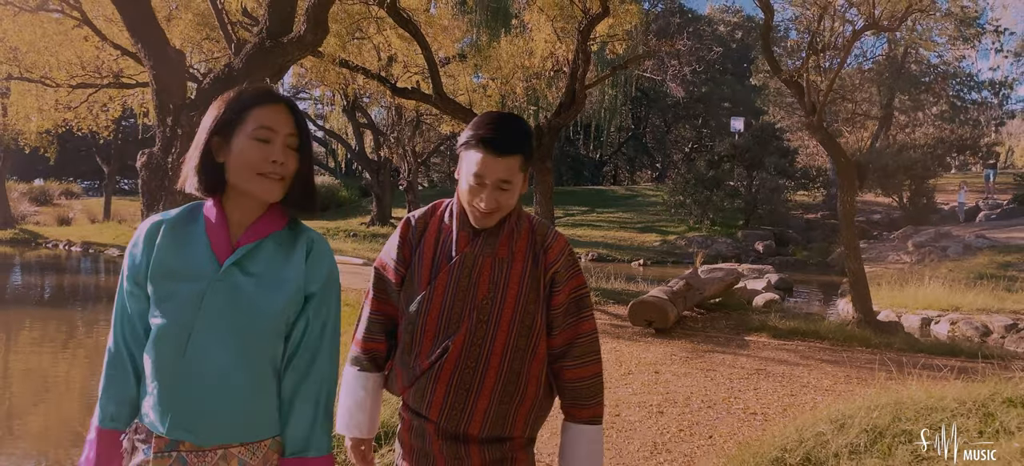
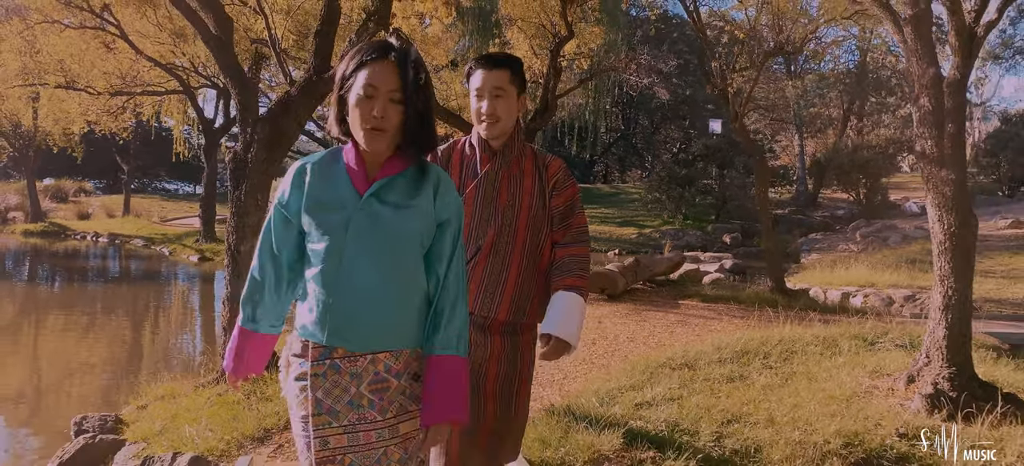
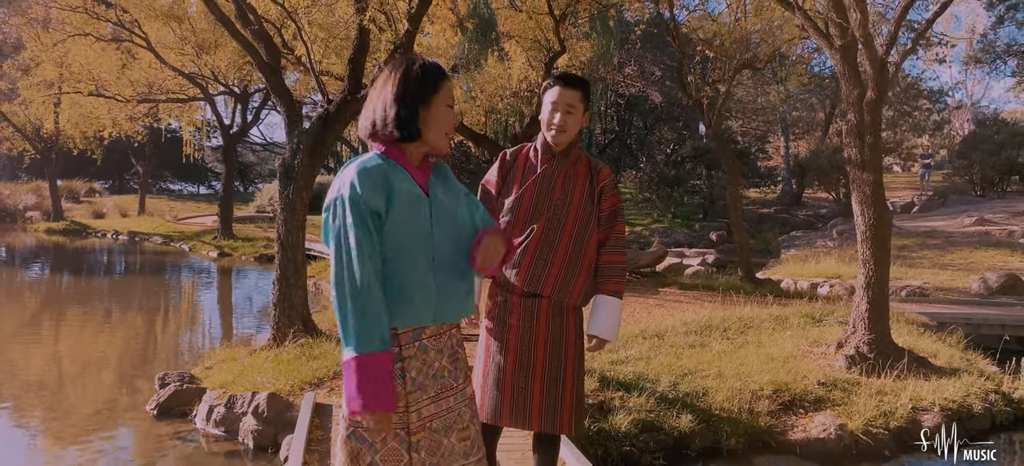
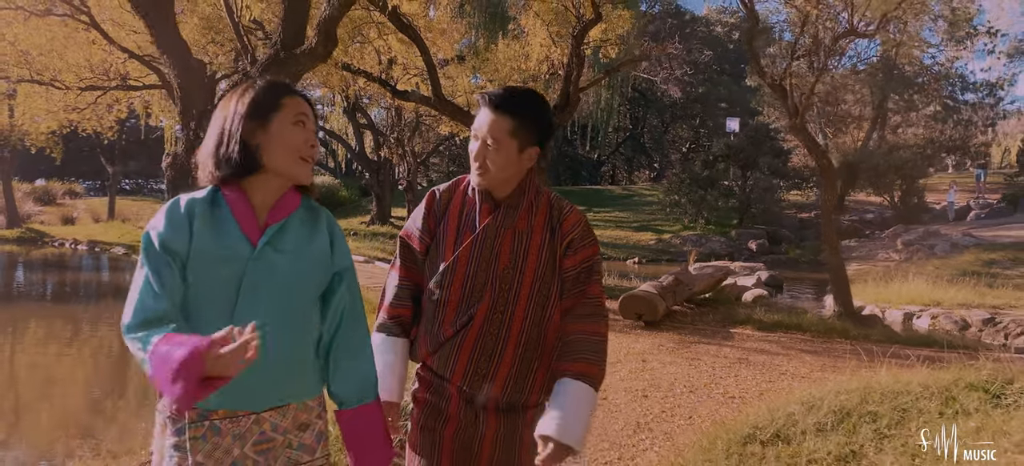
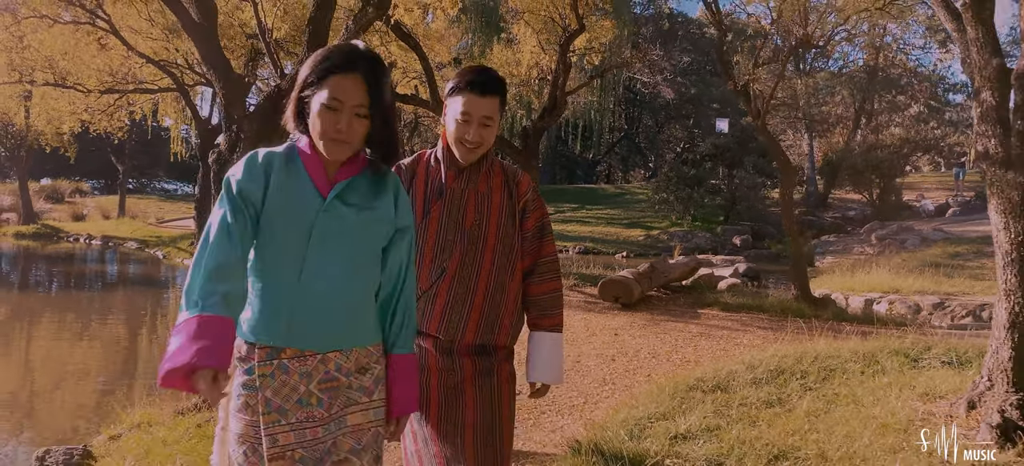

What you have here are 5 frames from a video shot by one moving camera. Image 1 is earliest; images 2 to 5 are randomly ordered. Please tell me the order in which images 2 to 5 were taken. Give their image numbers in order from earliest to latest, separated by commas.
4, 5, 2, 3
